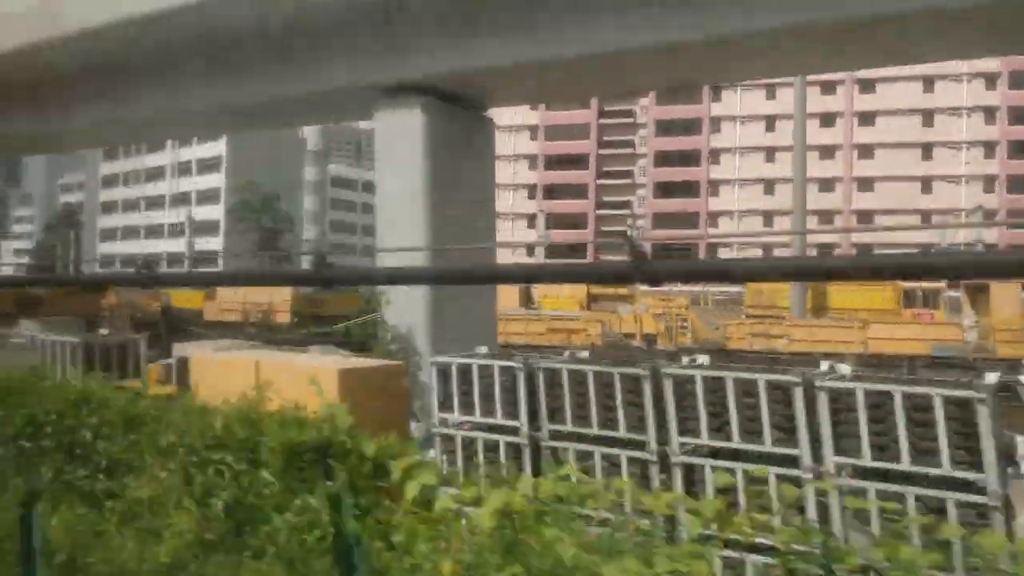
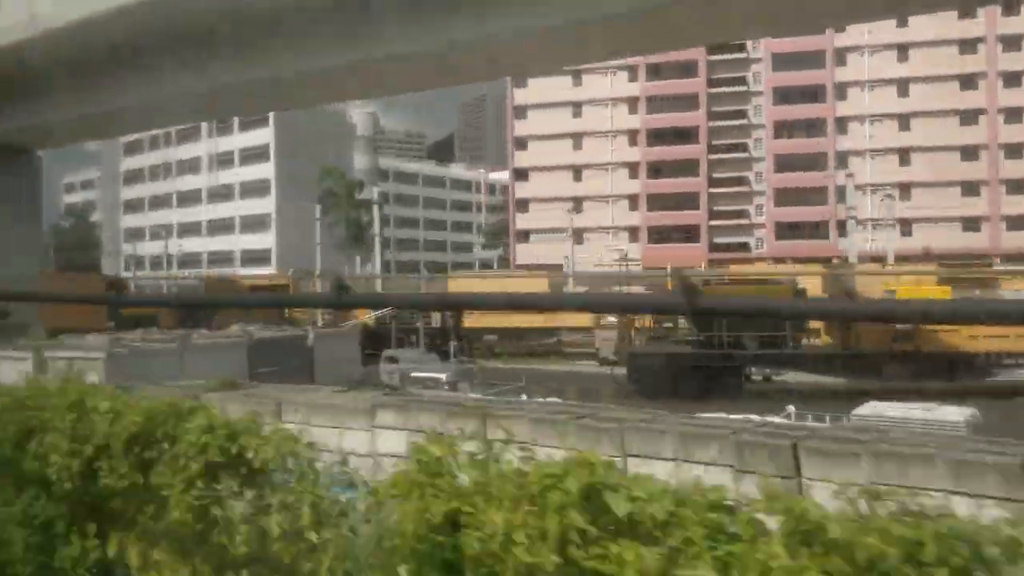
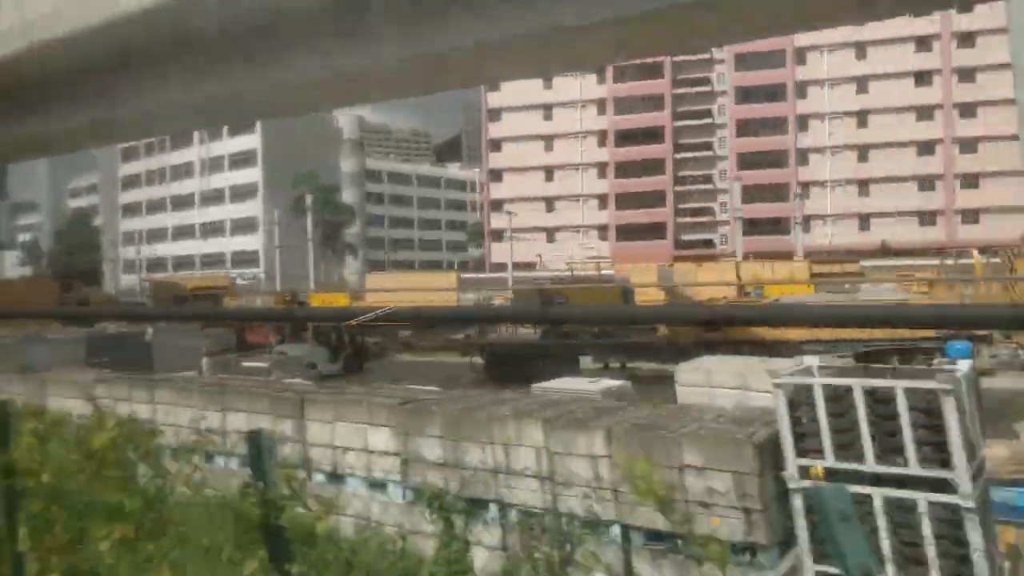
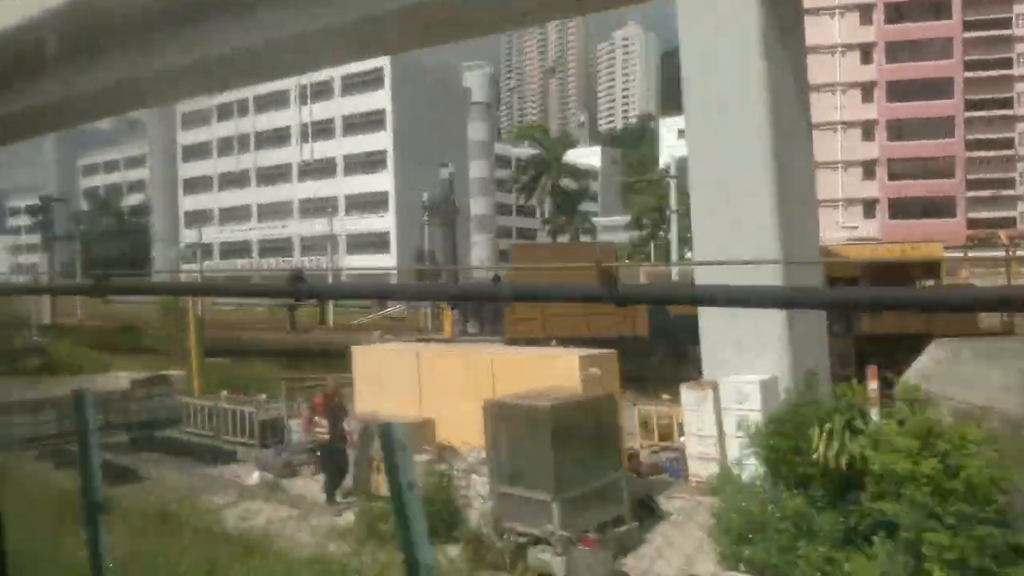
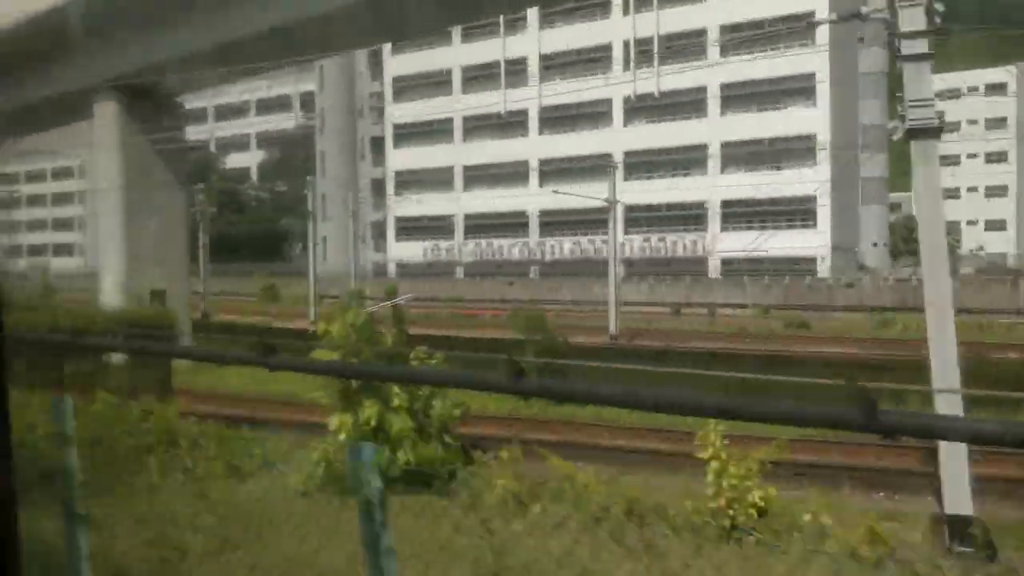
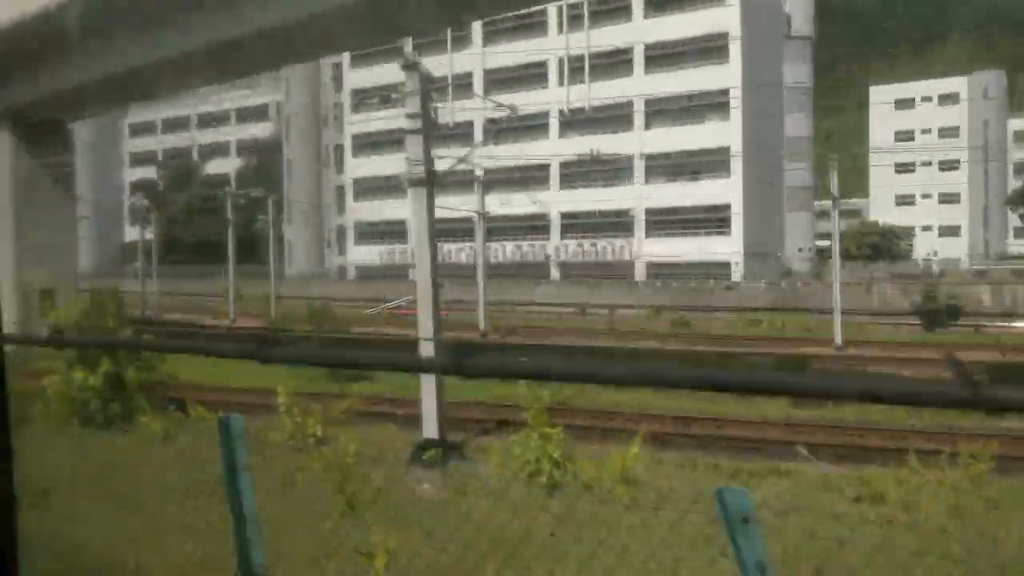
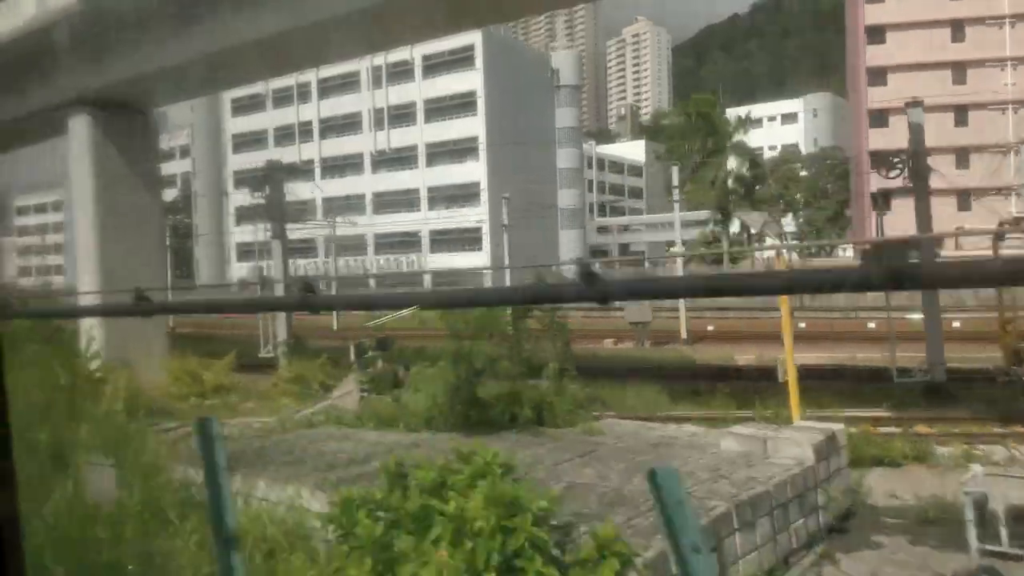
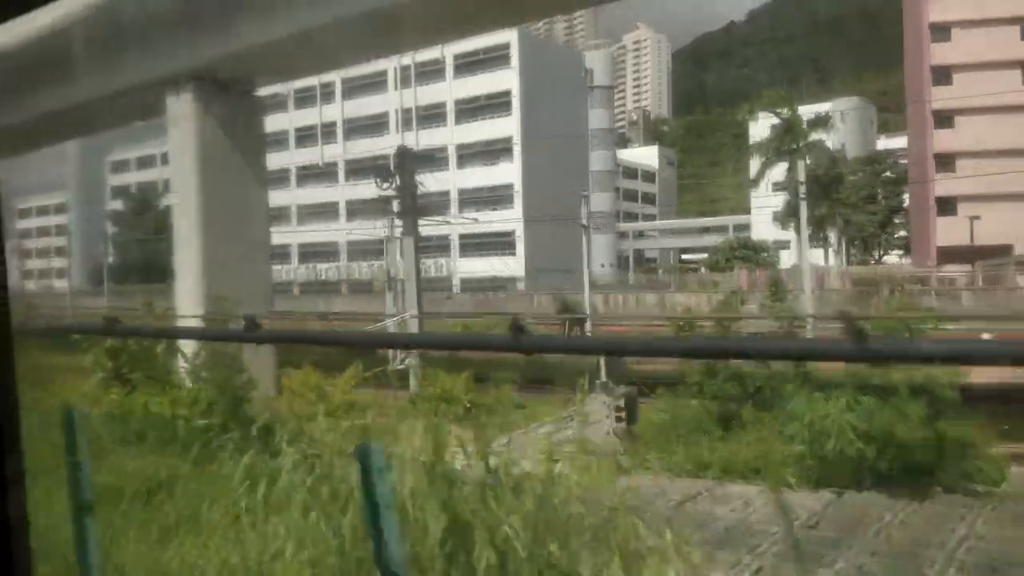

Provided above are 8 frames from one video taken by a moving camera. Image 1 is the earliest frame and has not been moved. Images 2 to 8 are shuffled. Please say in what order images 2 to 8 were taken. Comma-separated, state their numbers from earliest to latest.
3, 2, 4, 7, 8, 6, 5
